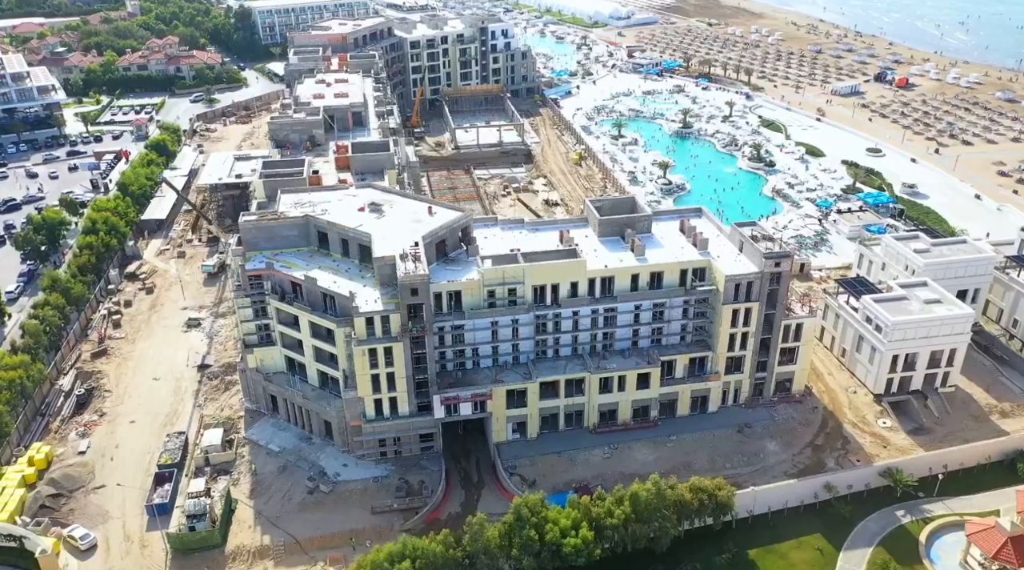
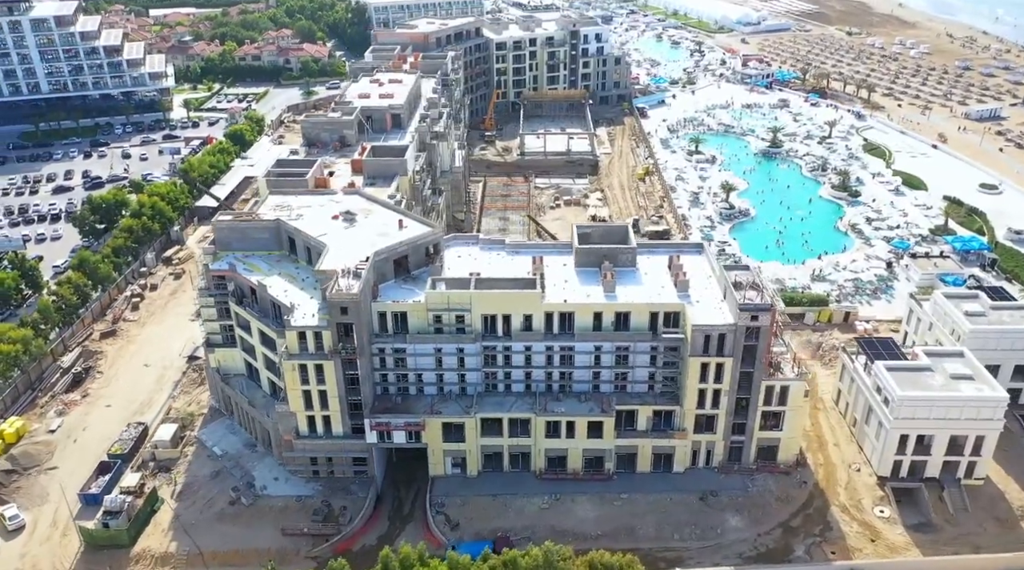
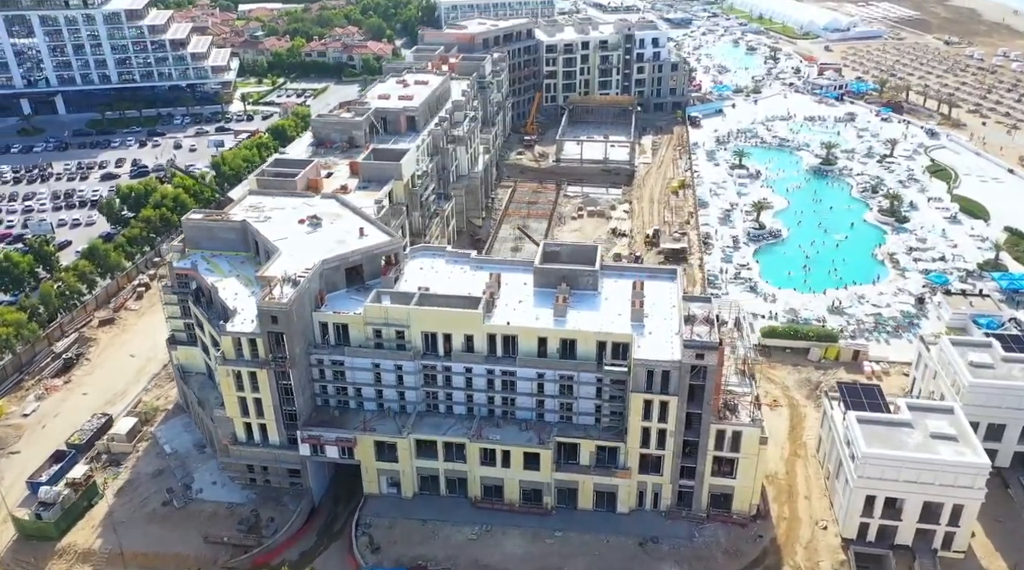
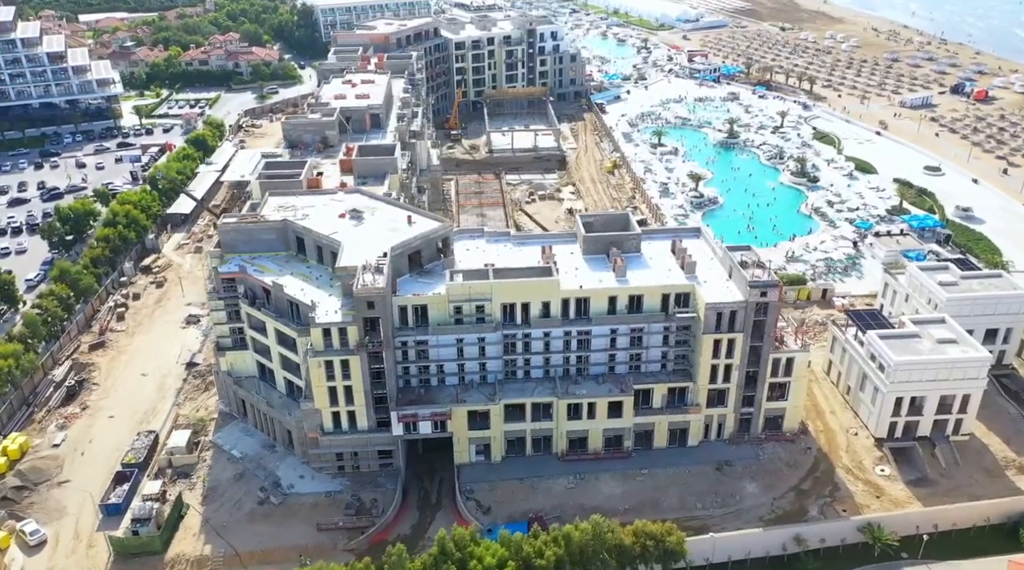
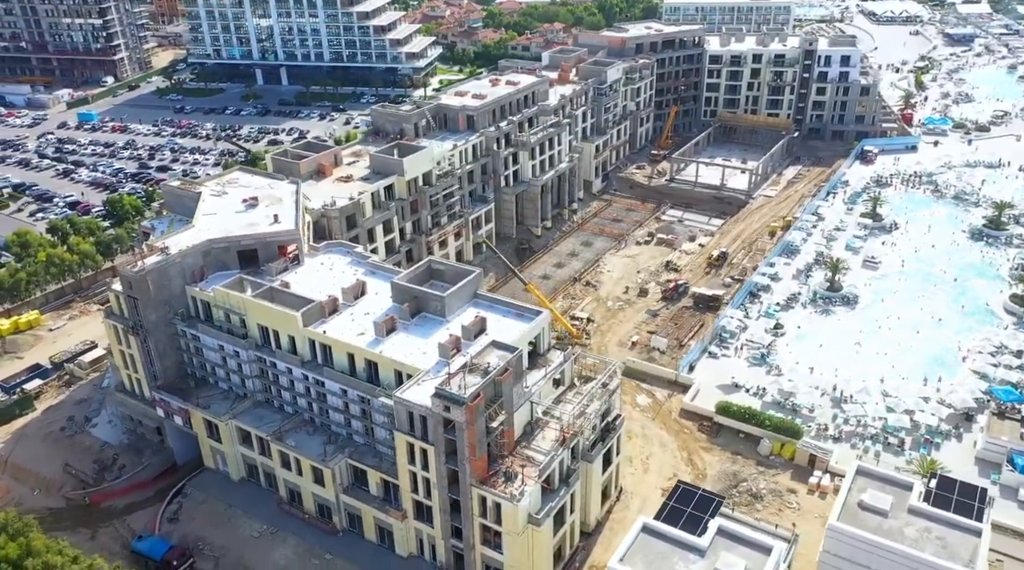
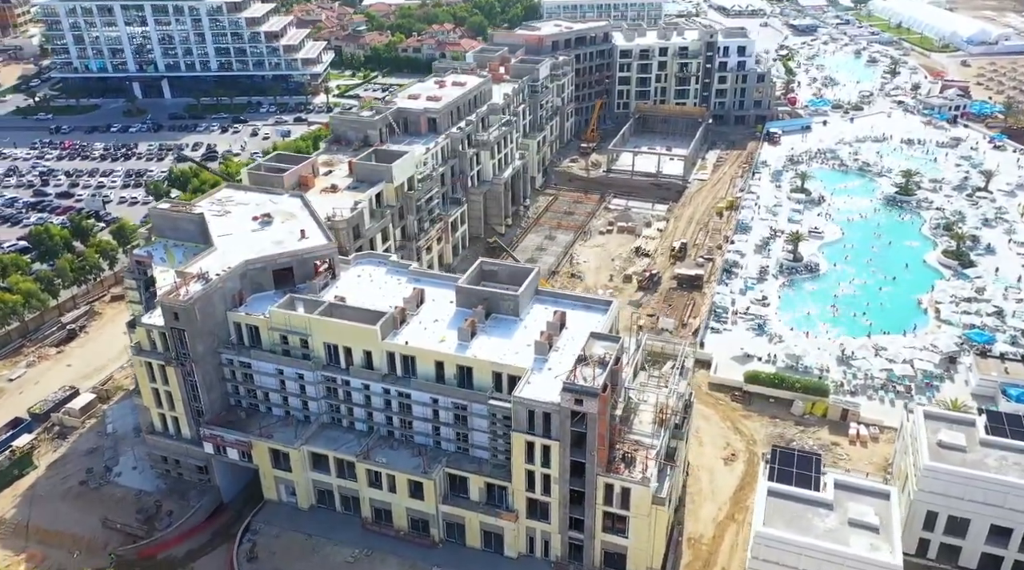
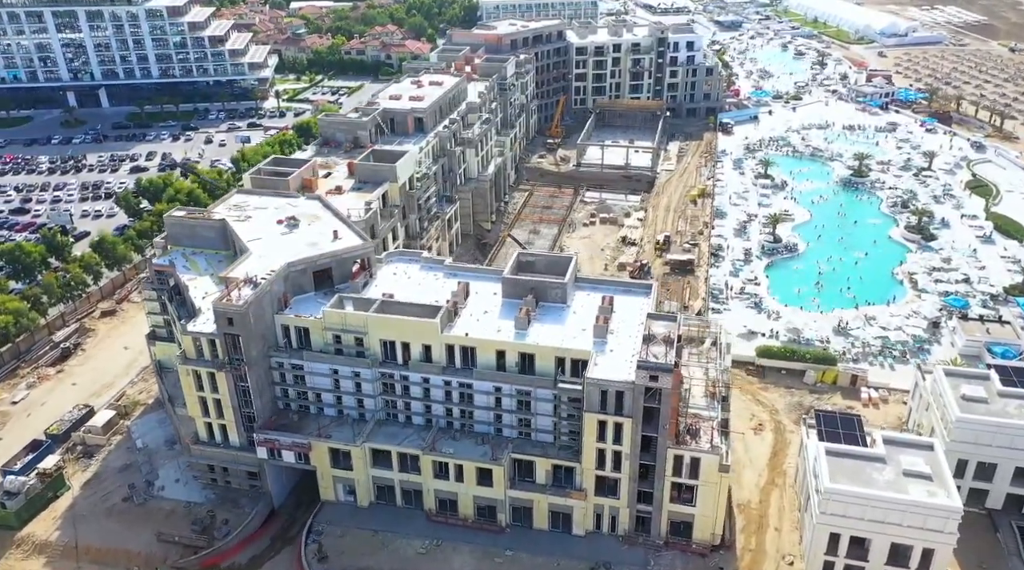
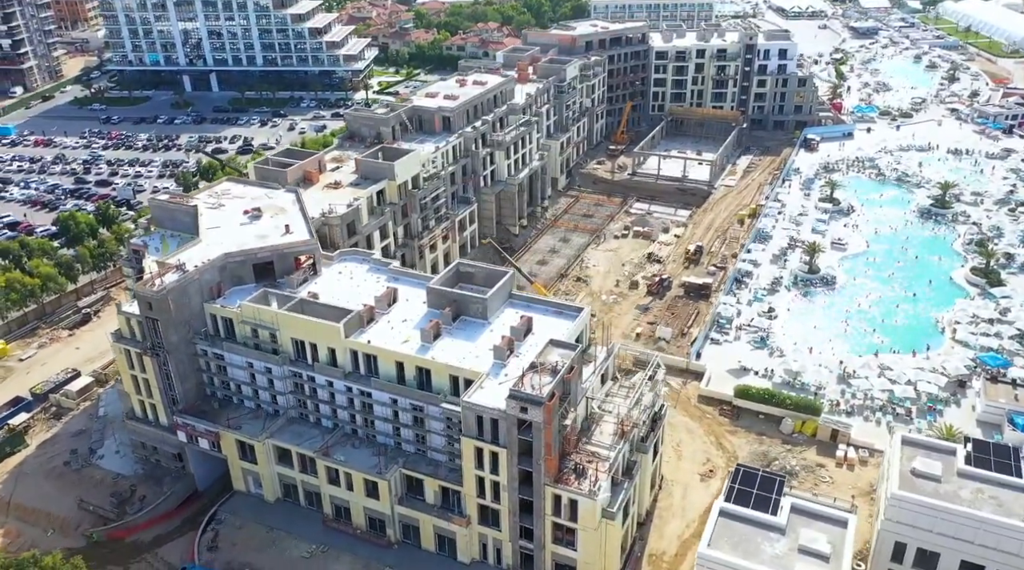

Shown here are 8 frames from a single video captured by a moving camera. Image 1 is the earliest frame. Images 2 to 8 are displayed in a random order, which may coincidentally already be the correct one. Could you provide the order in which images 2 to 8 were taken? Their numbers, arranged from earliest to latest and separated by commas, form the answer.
4, 2, 3, 7, 6, 8, 5
